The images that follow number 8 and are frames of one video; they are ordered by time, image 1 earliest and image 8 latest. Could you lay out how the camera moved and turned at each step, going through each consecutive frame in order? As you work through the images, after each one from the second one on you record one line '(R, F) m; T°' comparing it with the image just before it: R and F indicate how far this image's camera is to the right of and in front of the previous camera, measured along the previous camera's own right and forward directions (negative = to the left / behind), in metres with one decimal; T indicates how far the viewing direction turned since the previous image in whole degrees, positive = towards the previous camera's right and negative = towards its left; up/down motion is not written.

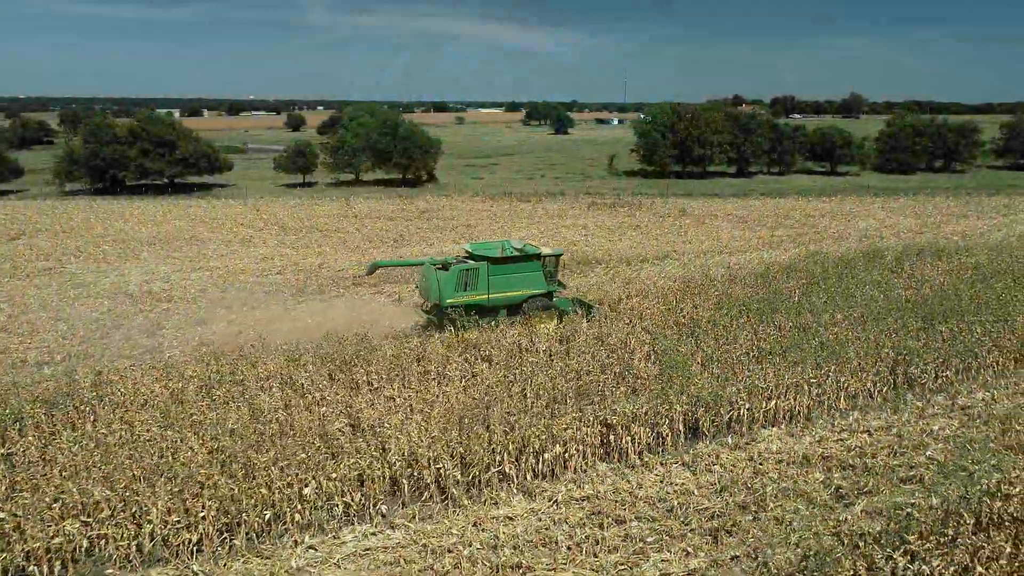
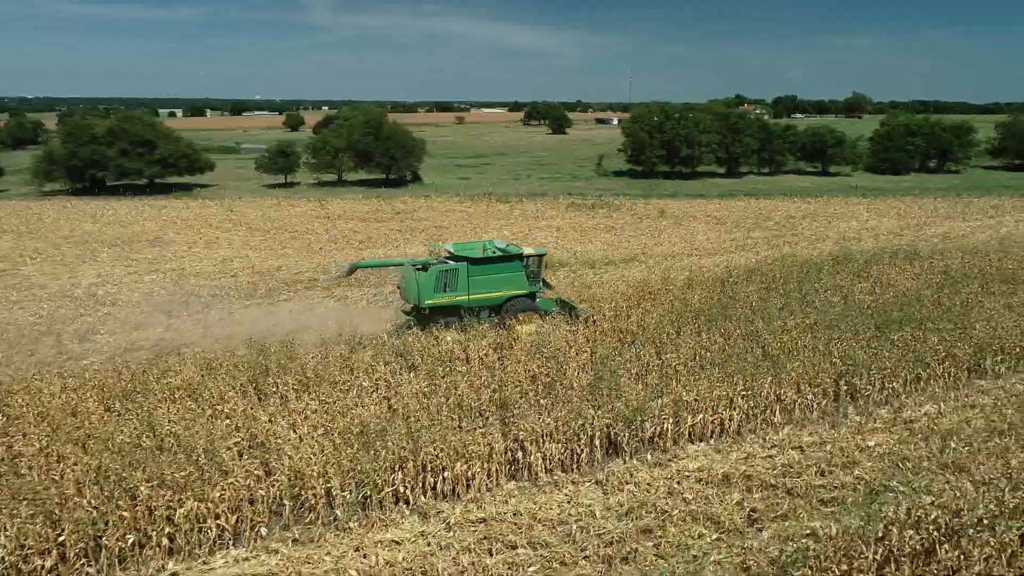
(+1.3, +0.5) m; 0°
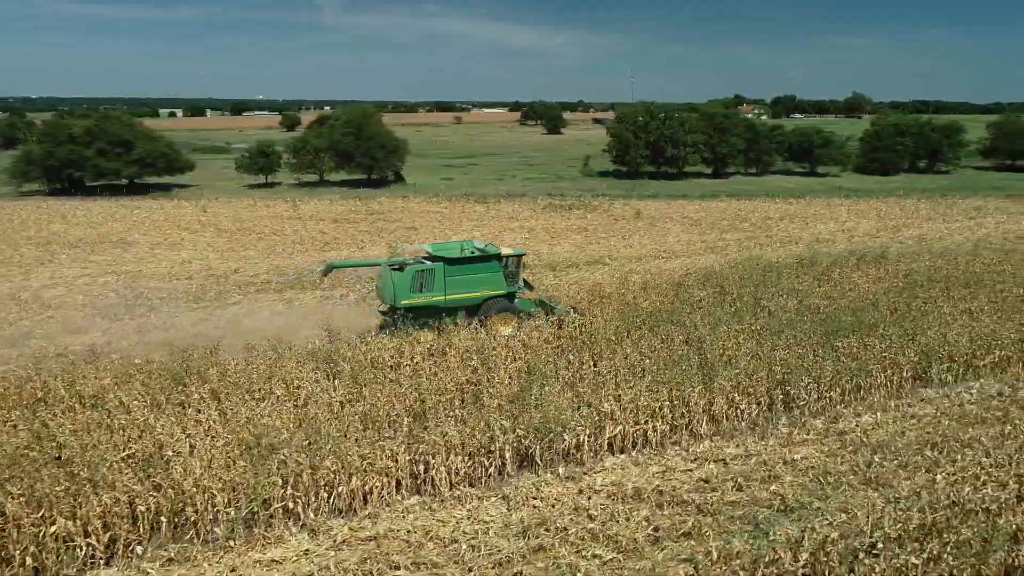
(+1.2, +0.3) m; 0°
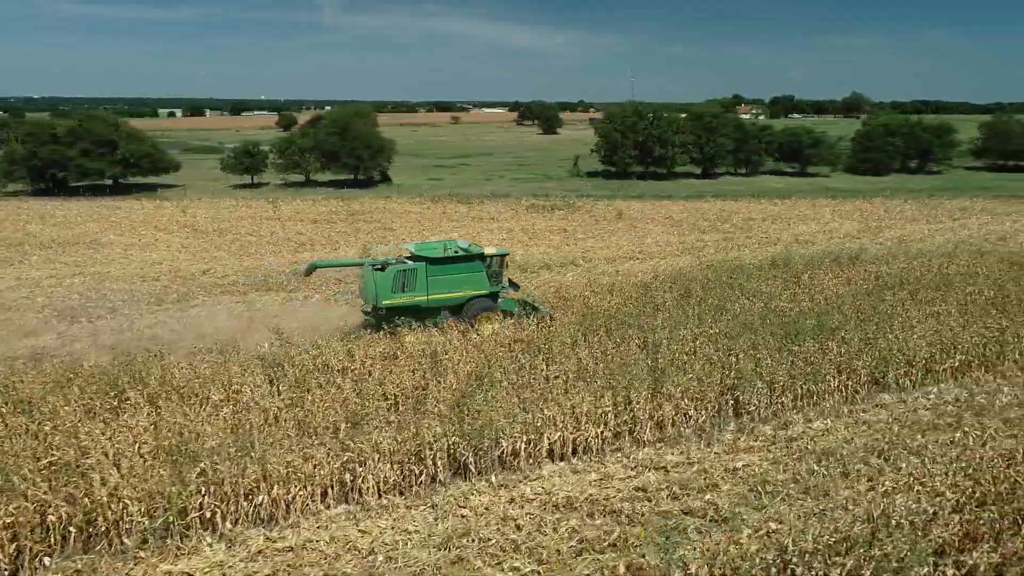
(+0.8, +0.2) m; 0°
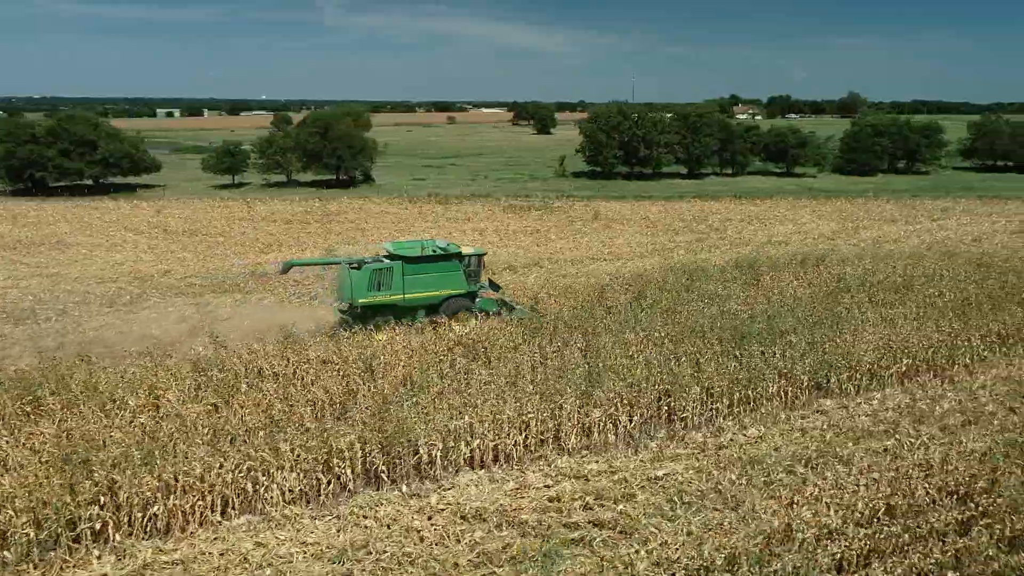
(+1.0, +0.2) m; 0°
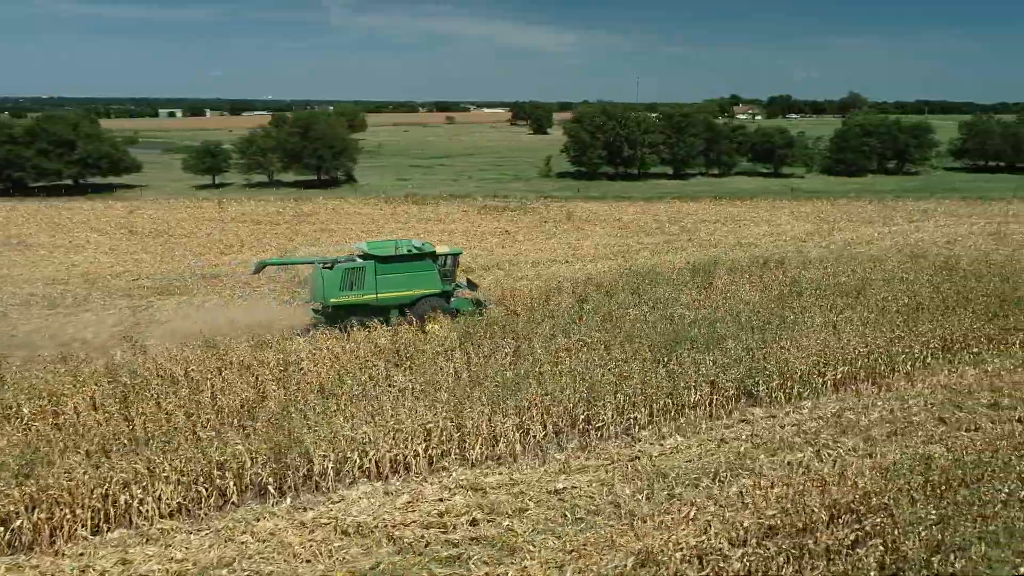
(+1.3, +0.3) m; 0°
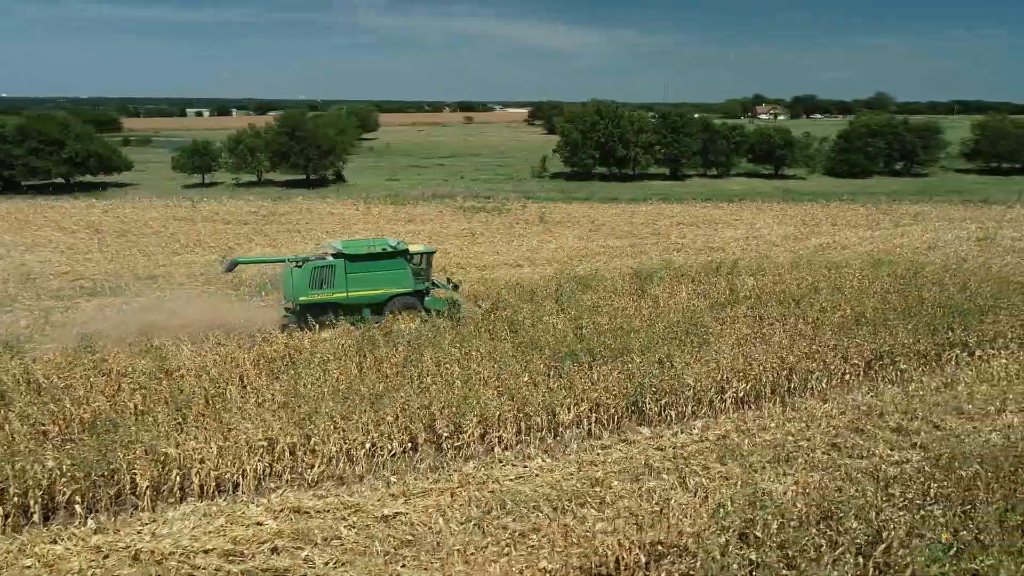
(+2.2, +0.6) m; -2°
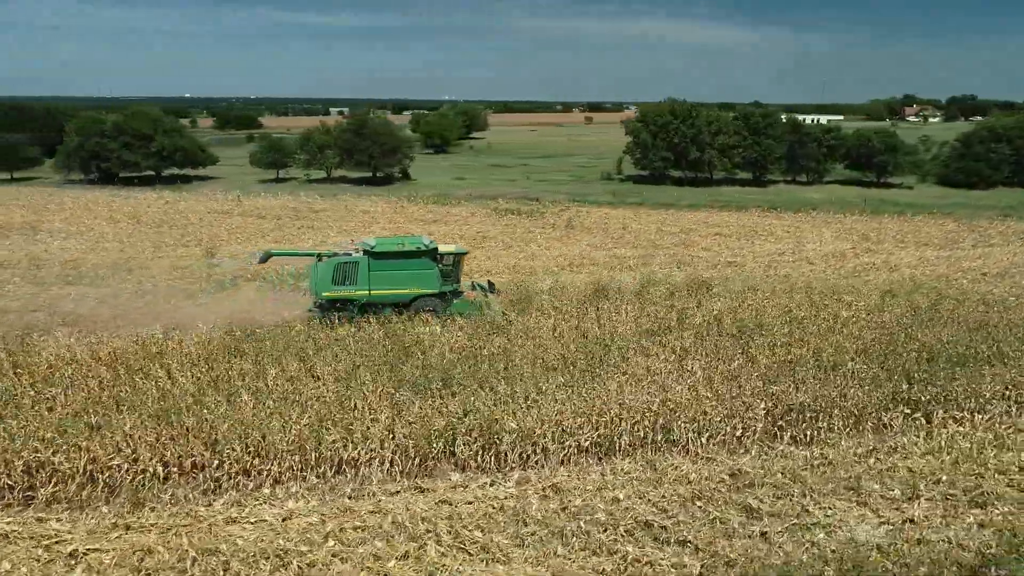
(+3.9, +1.7) m; -11°
